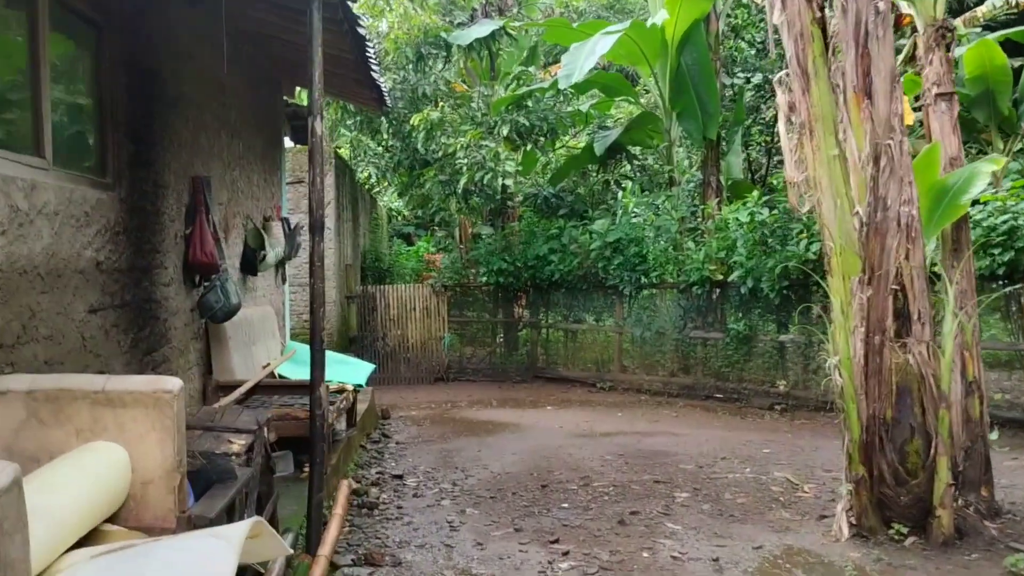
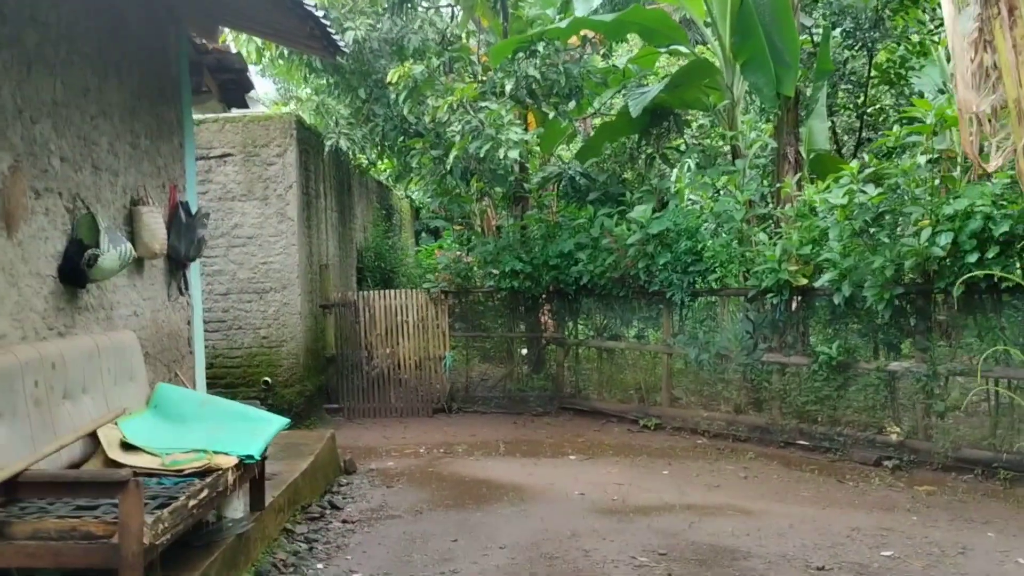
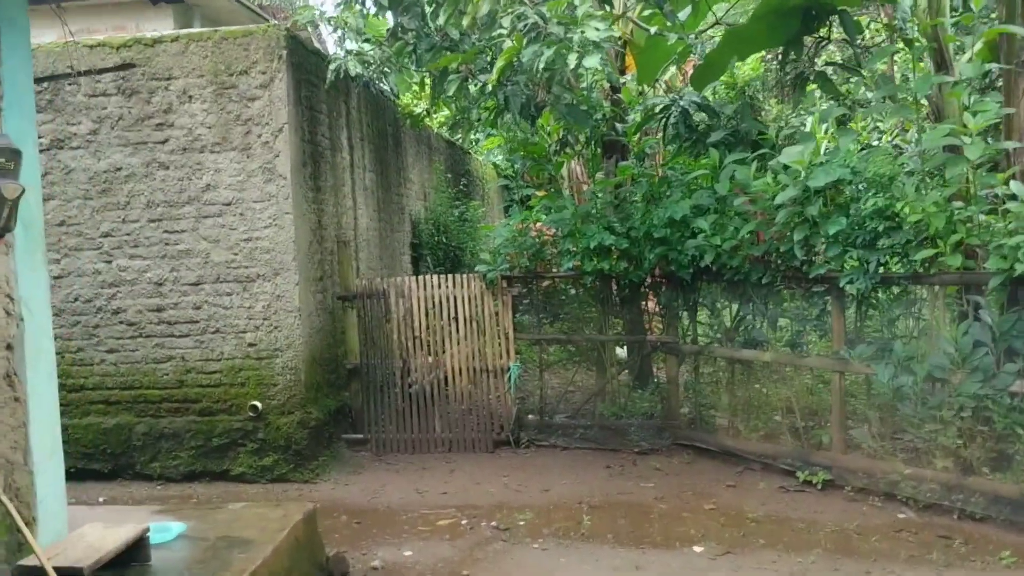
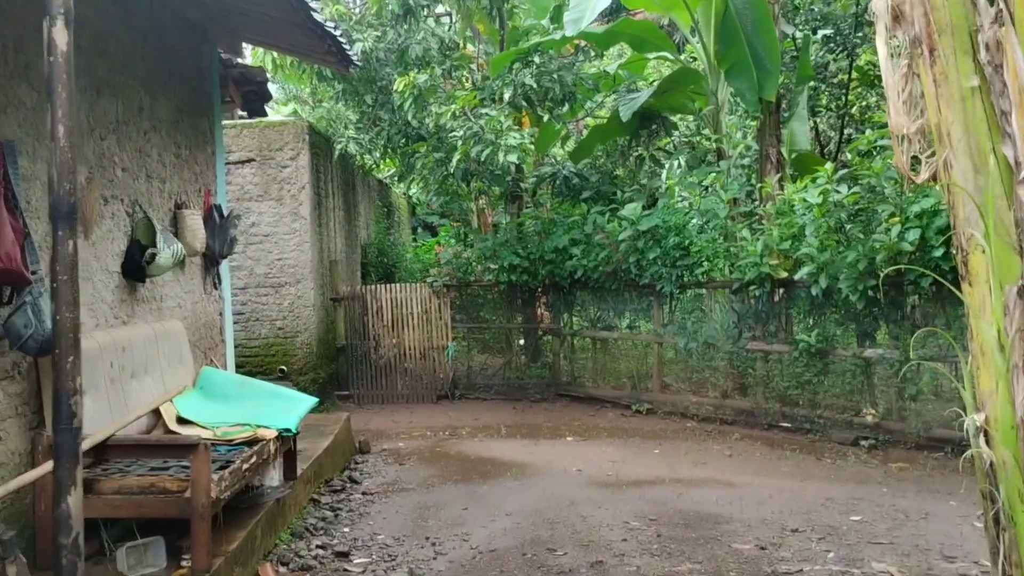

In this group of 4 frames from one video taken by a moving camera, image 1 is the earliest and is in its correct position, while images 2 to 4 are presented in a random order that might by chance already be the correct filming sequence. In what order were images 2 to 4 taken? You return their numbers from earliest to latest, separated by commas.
4, 2, 3
